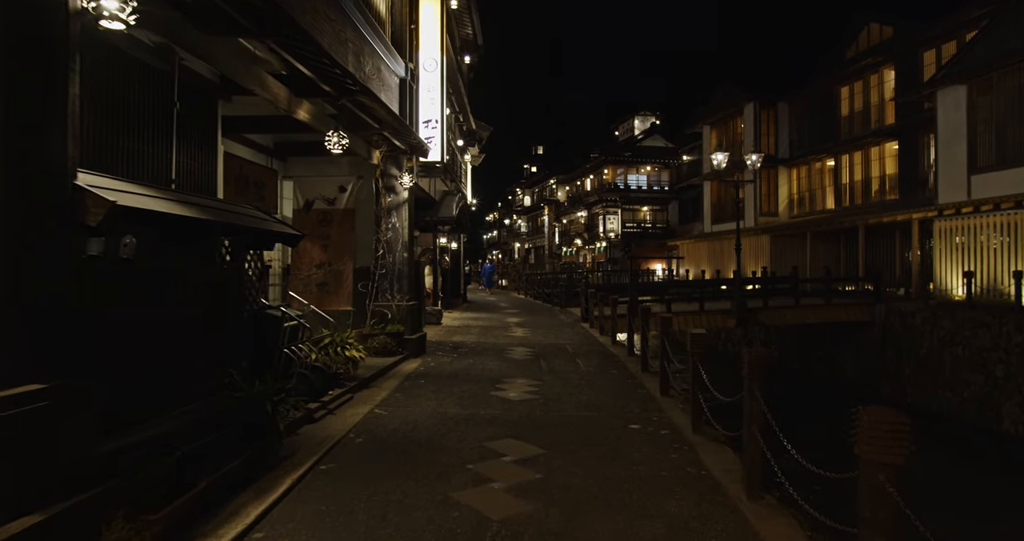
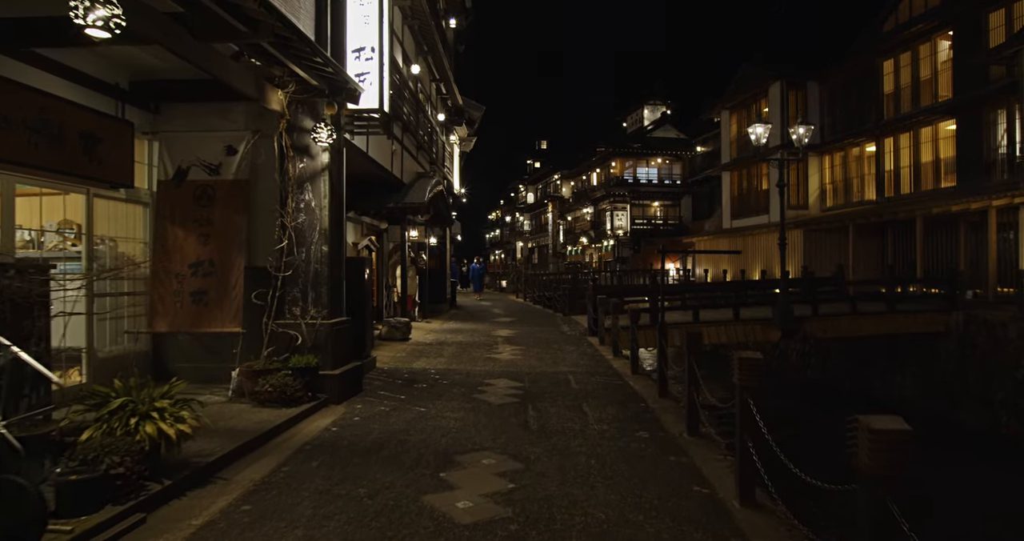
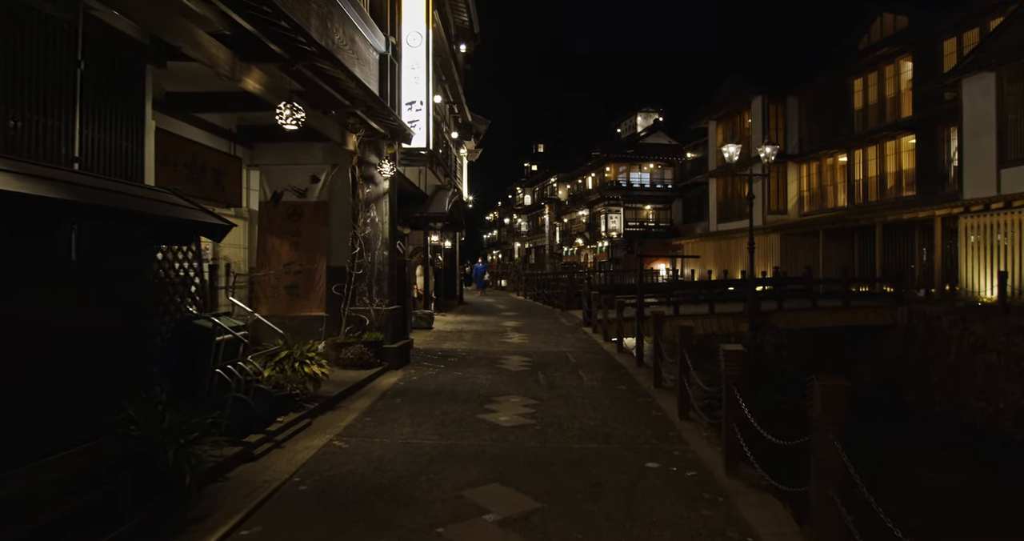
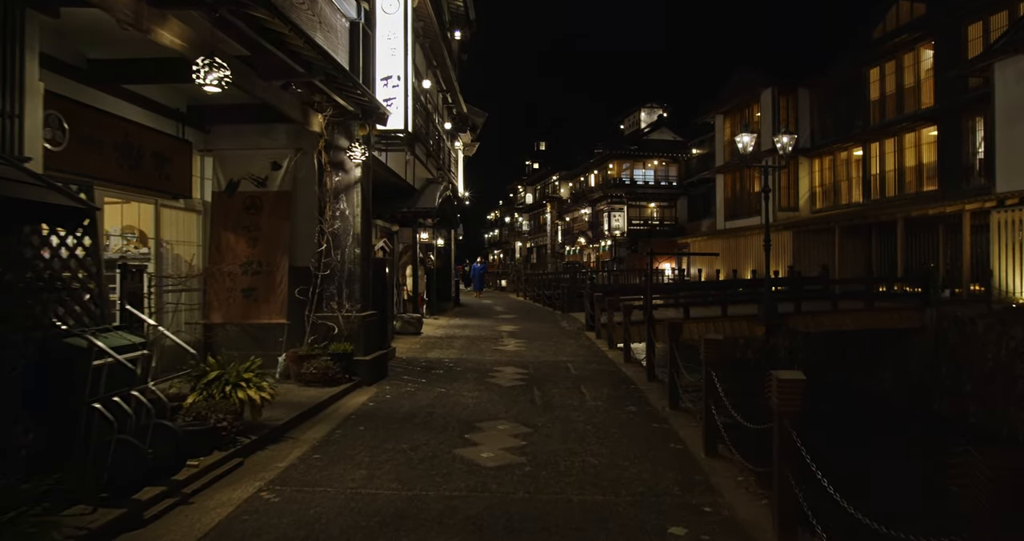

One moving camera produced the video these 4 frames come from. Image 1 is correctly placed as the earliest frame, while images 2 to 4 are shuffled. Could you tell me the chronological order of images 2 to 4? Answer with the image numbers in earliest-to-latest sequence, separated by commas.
3, 4, 2
